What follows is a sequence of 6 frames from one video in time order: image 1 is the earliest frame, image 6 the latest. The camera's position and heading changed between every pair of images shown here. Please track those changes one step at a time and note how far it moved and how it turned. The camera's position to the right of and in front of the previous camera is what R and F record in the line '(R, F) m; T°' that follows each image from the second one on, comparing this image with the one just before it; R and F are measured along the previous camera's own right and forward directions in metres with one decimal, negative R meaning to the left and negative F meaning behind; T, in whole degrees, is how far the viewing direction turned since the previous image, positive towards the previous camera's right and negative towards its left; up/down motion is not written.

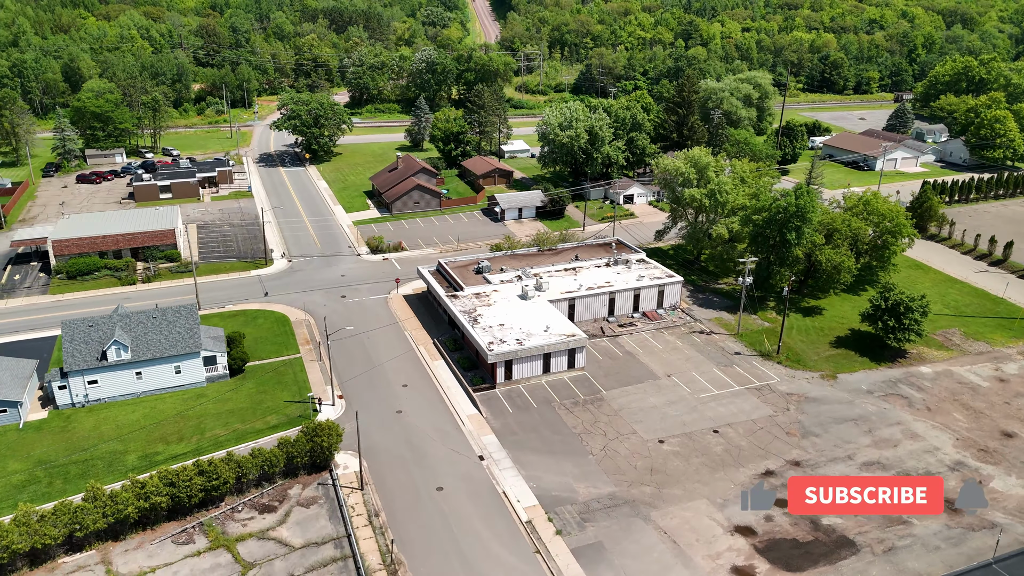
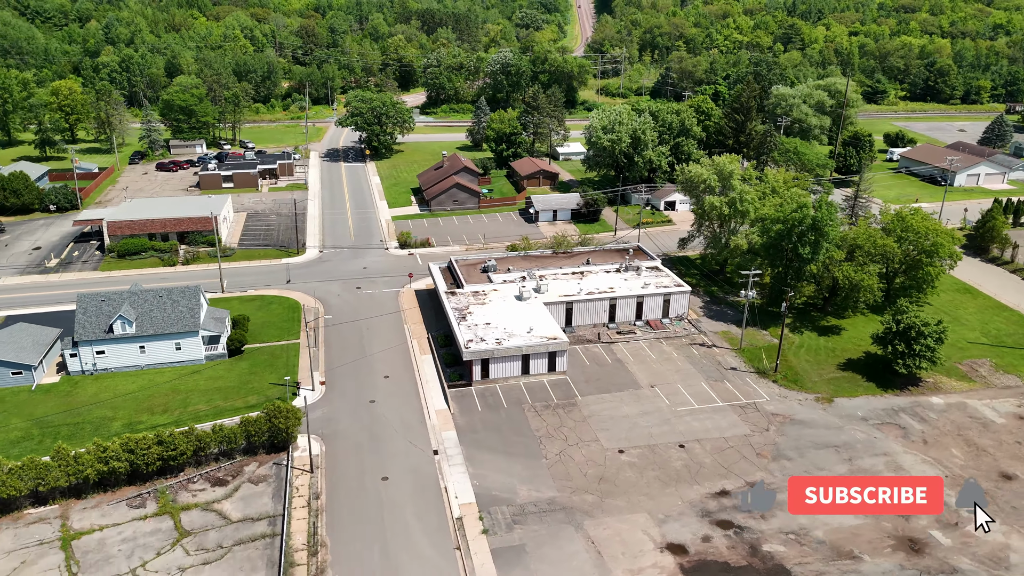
(+6.8, +0.3) m; -8°
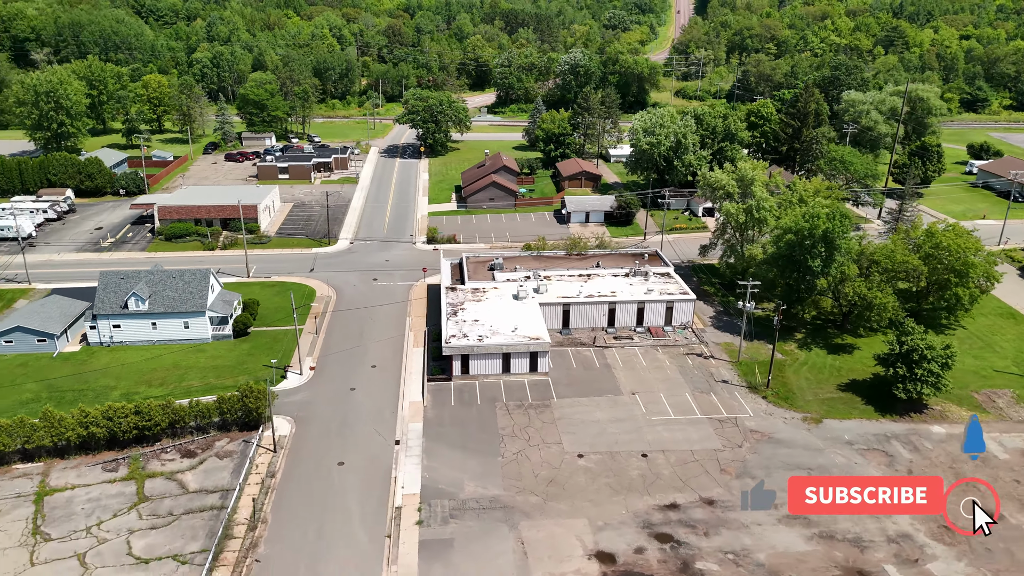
(+6.3, +0.2) m; -7°
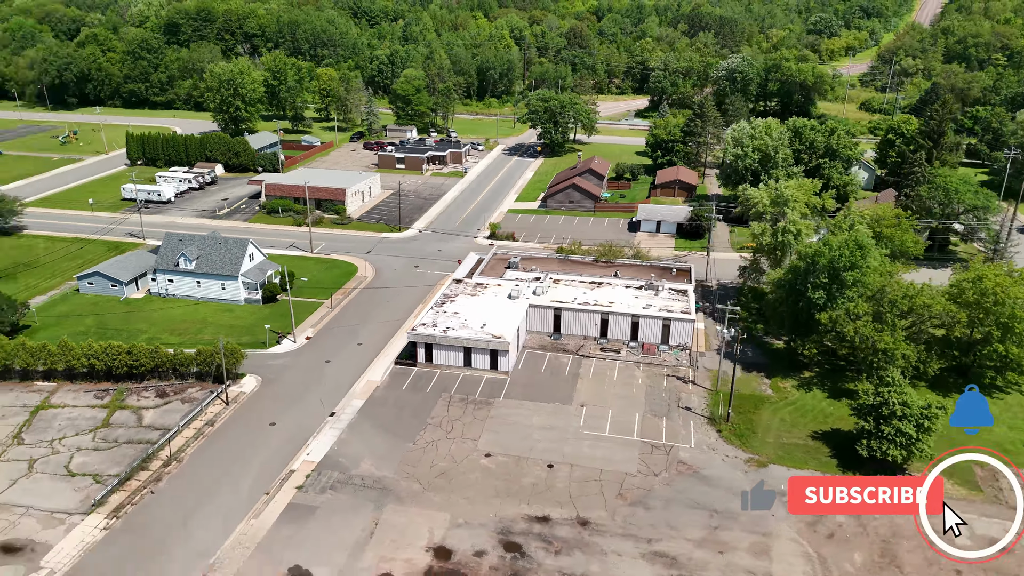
(+13.7, +1.5) m; -16°
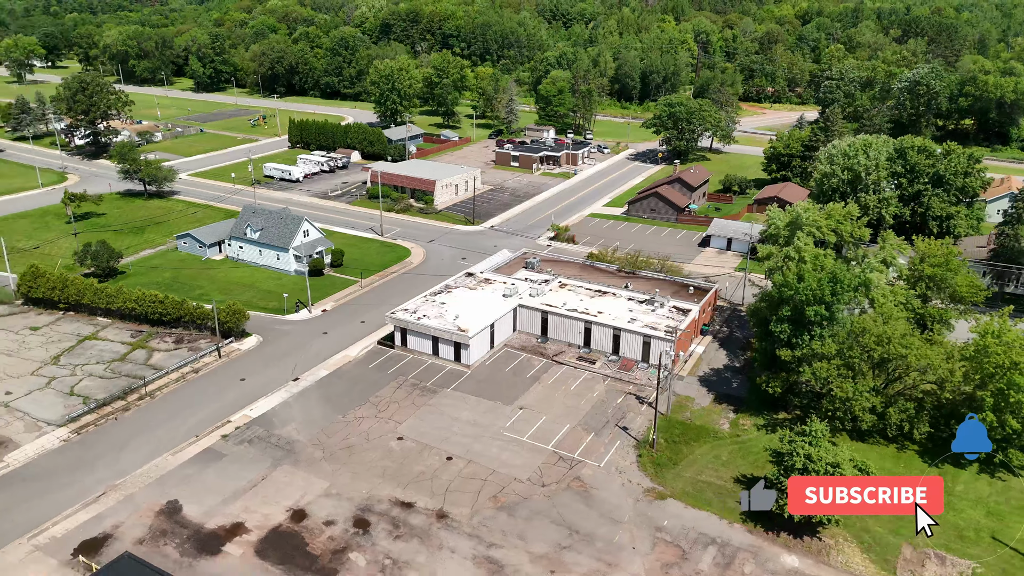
(+14.2, +1.5) m; -16°
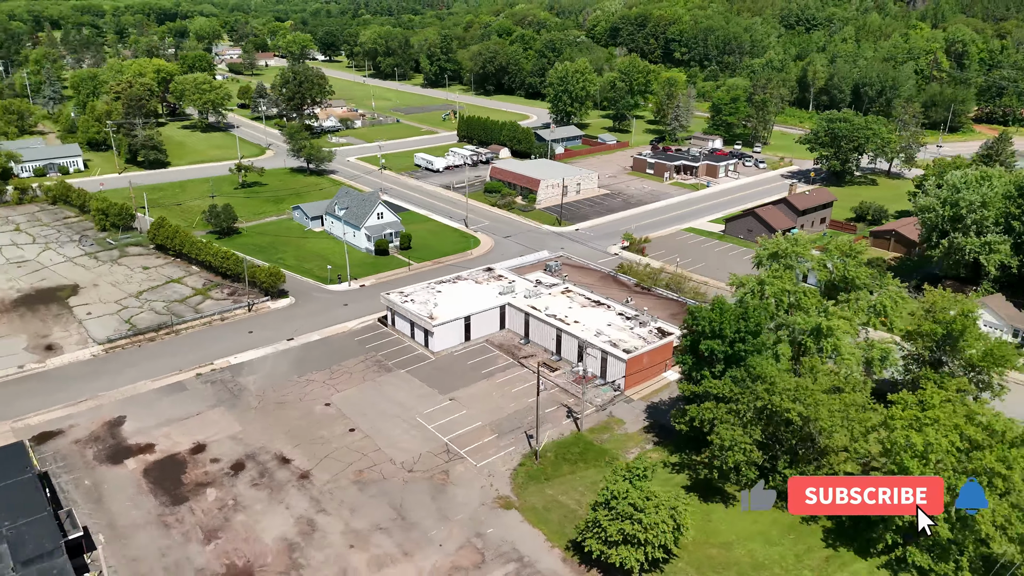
(+16.8, +2.4) m; -19°
